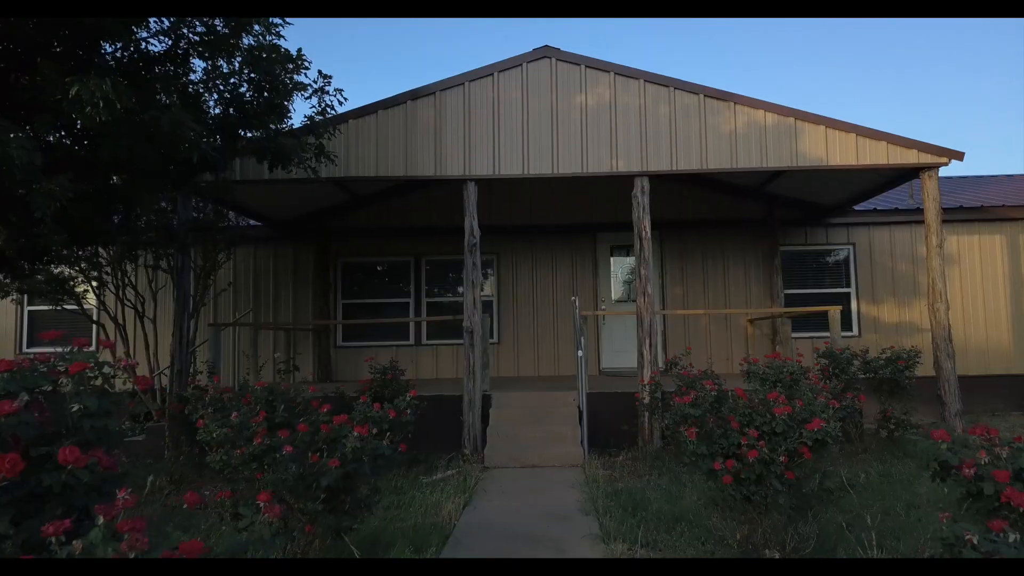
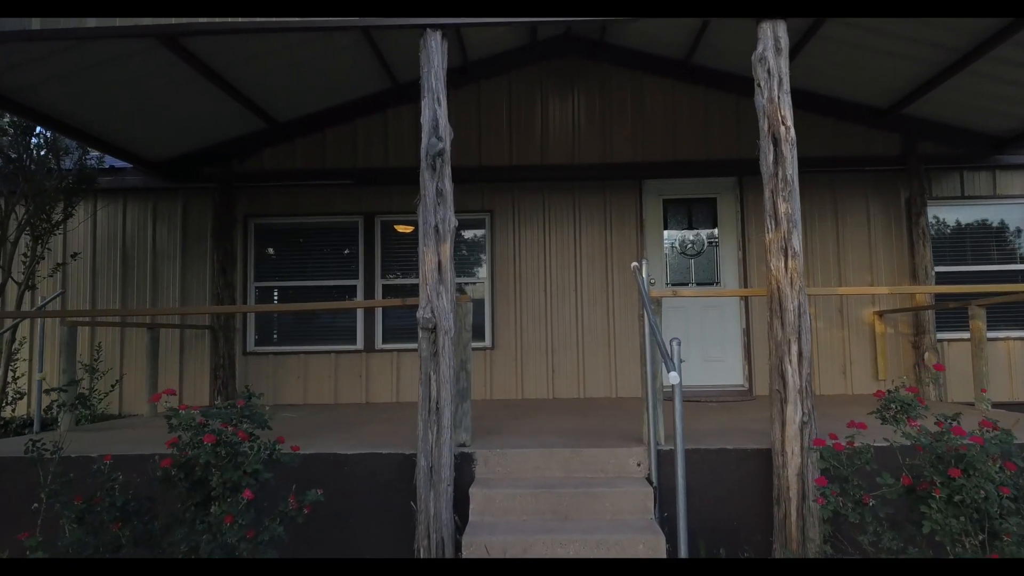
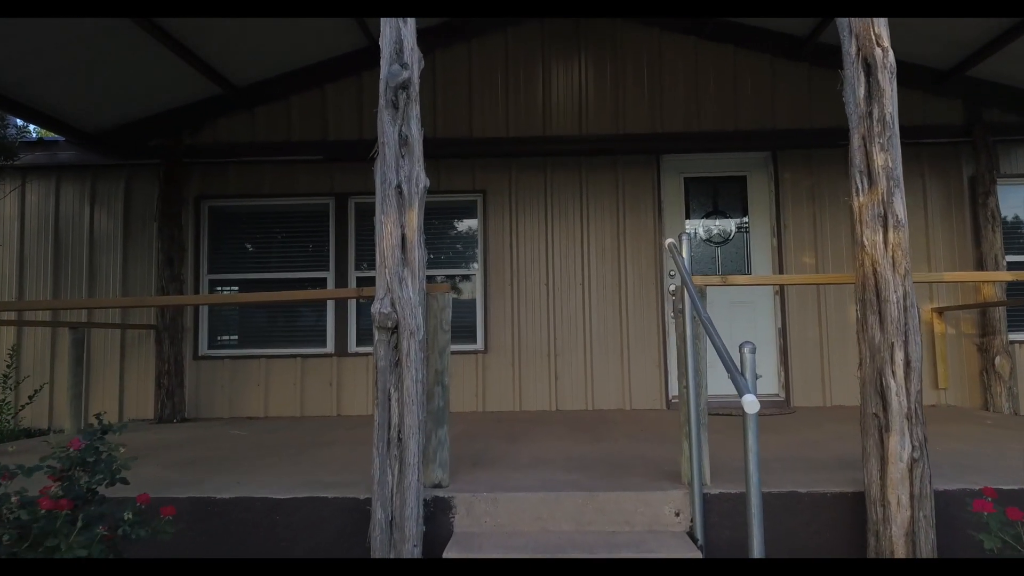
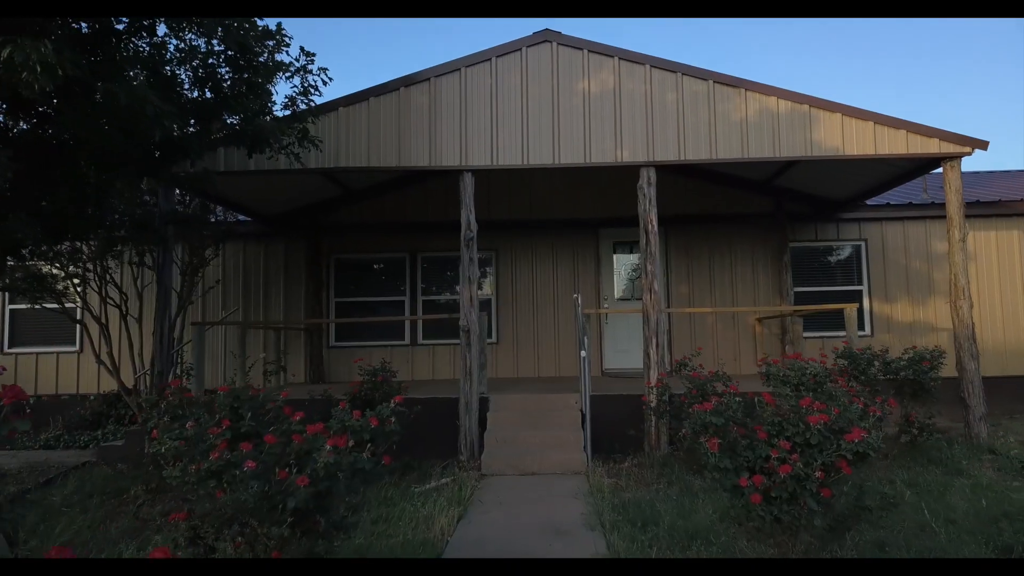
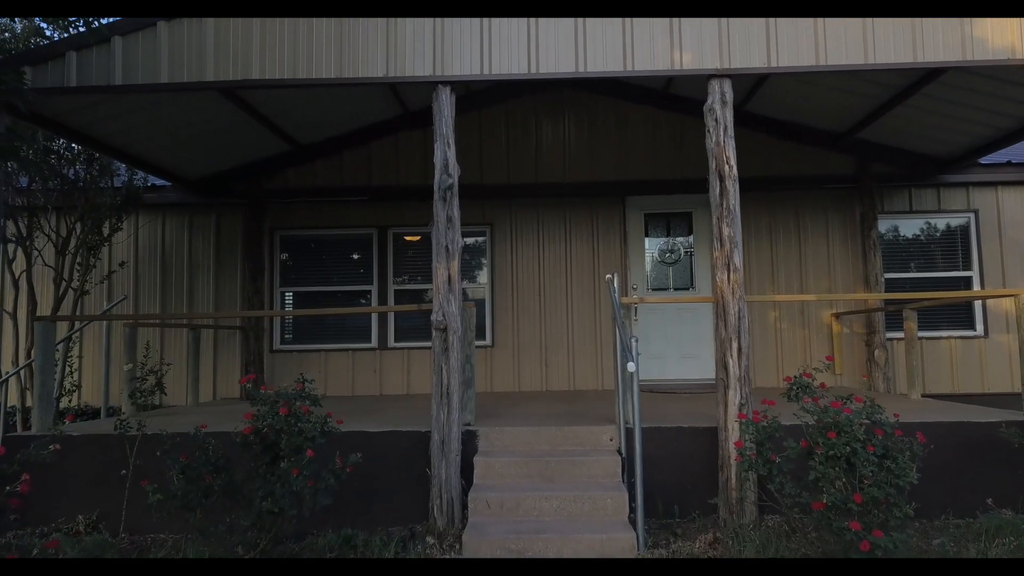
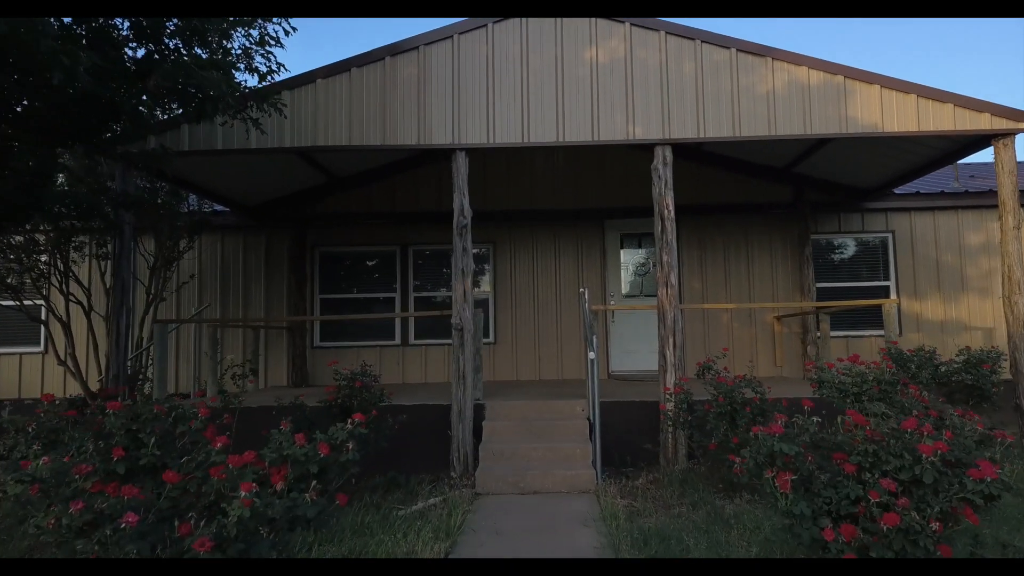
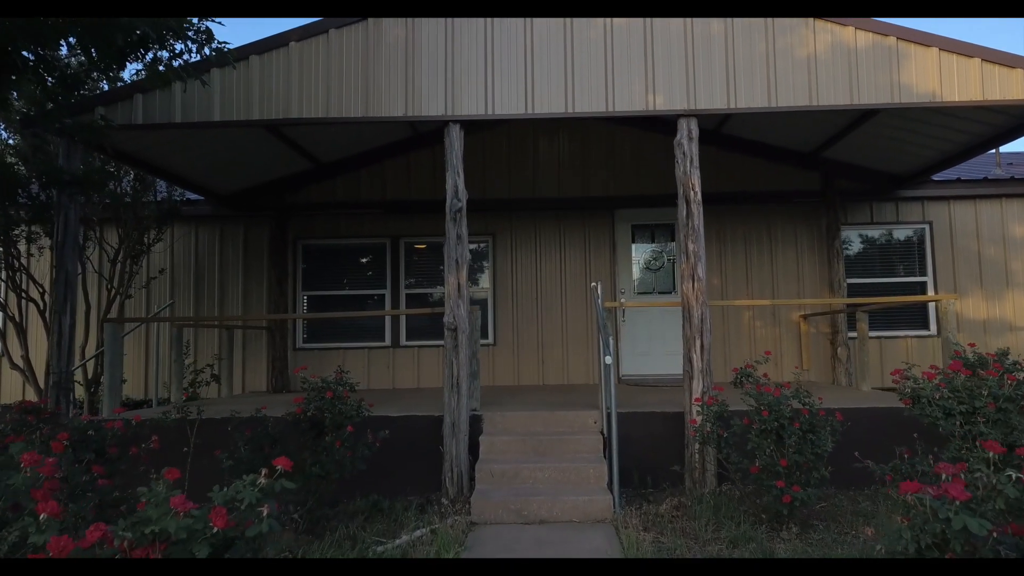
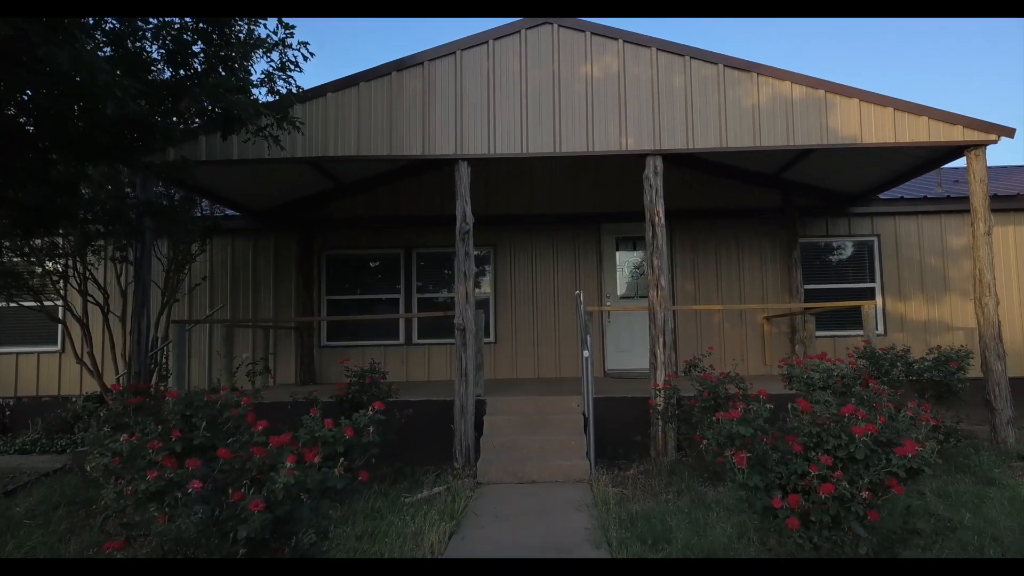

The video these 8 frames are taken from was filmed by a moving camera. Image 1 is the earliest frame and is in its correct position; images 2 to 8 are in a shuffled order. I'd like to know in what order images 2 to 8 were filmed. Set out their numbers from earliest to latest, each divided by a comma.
4, 8, 6, 7, 5, 2, 3
